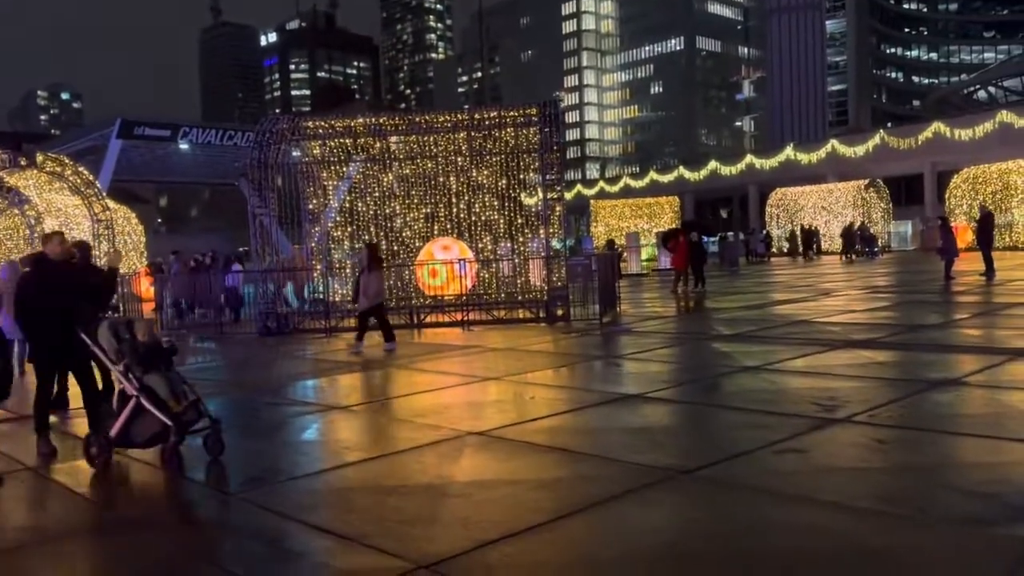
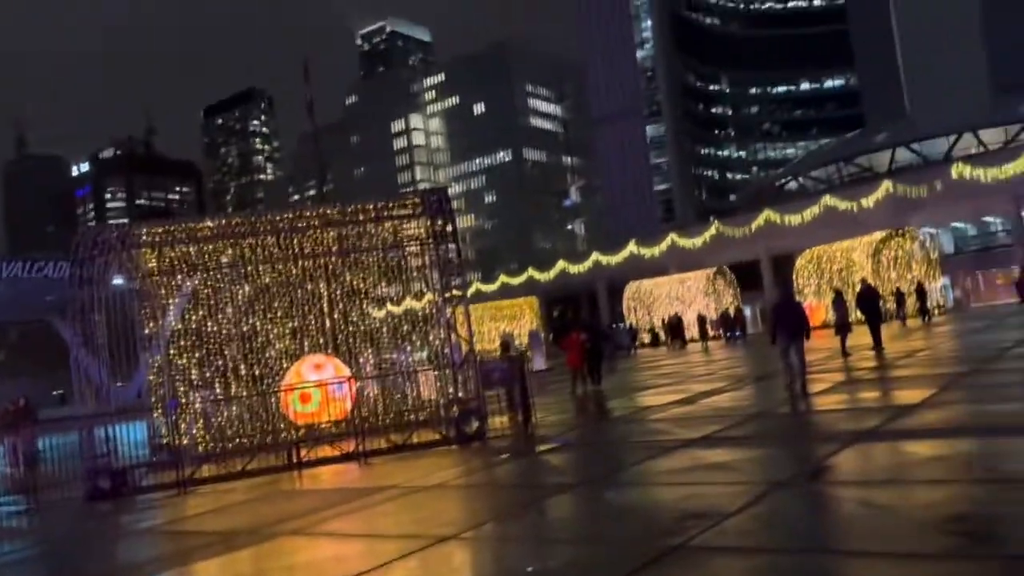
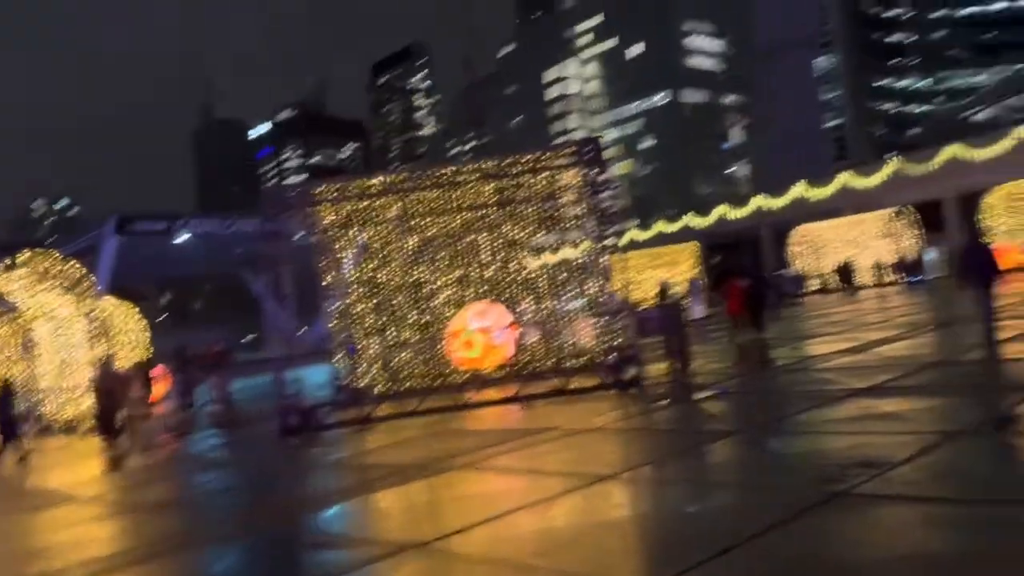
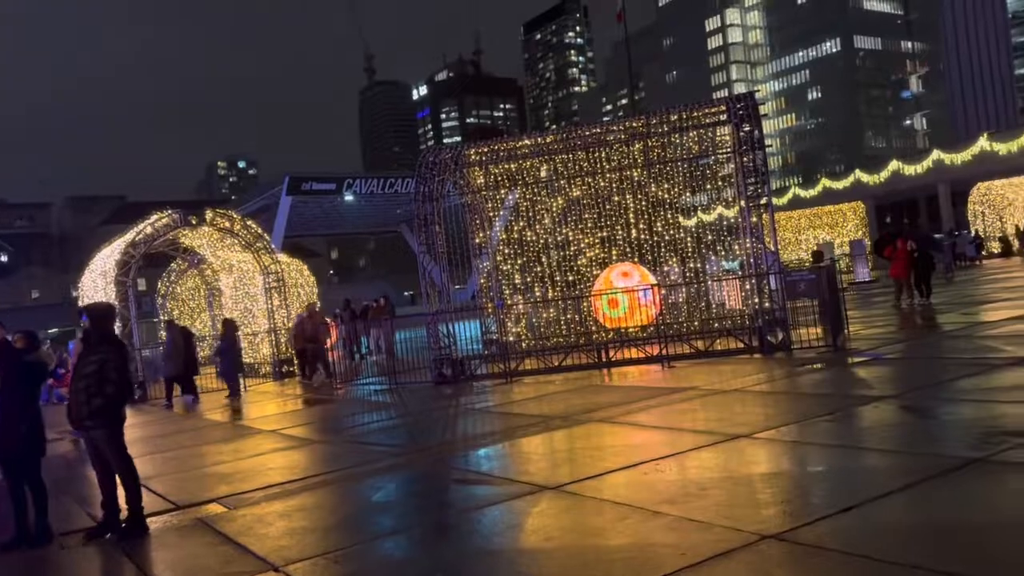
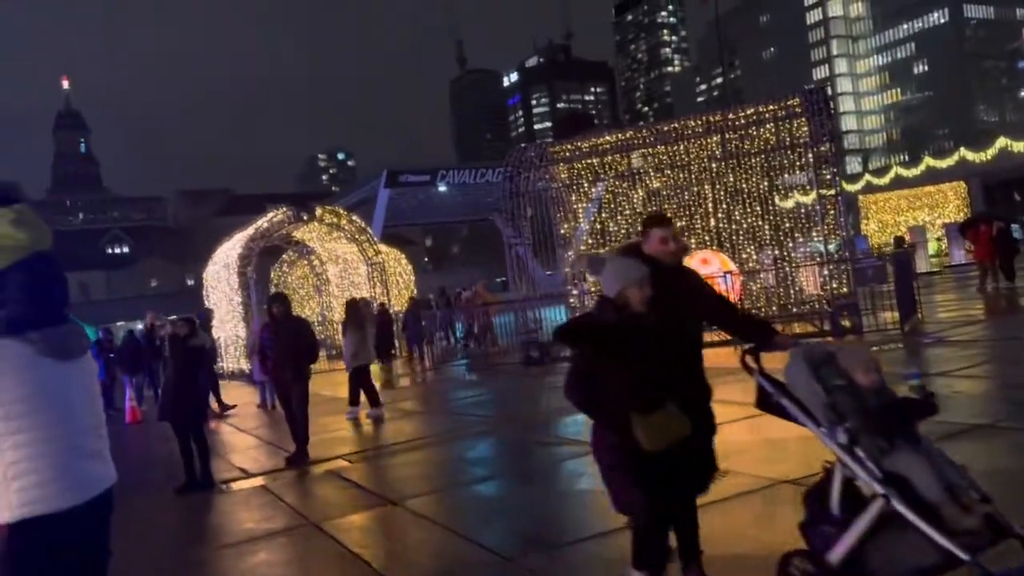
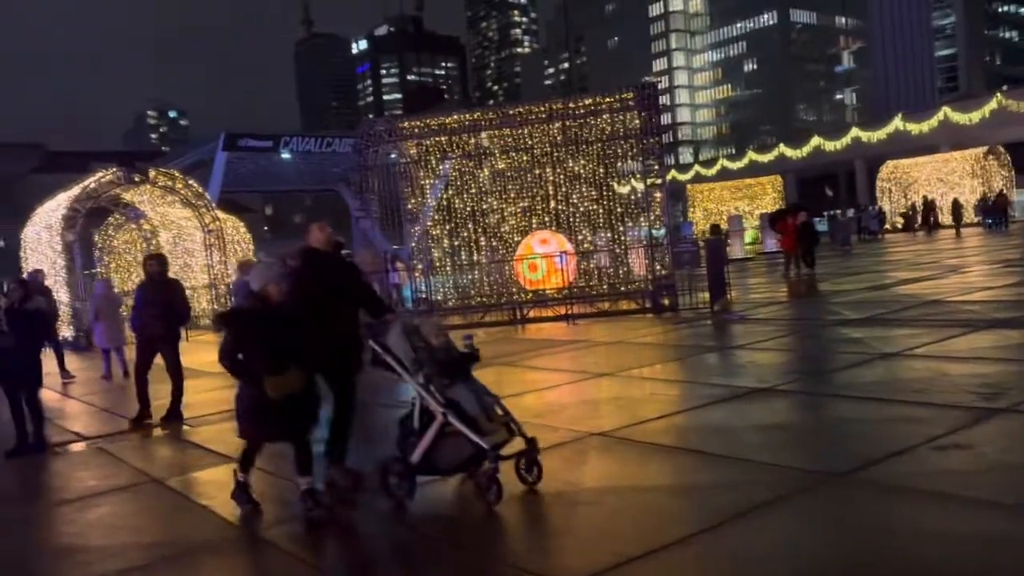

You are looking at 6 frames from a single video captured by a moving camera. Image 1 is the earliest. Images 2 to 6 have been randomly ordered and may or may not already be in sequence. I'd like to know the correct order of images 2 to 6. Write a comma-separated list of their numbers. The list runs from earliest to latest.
6, 5, 4, 3, 2
